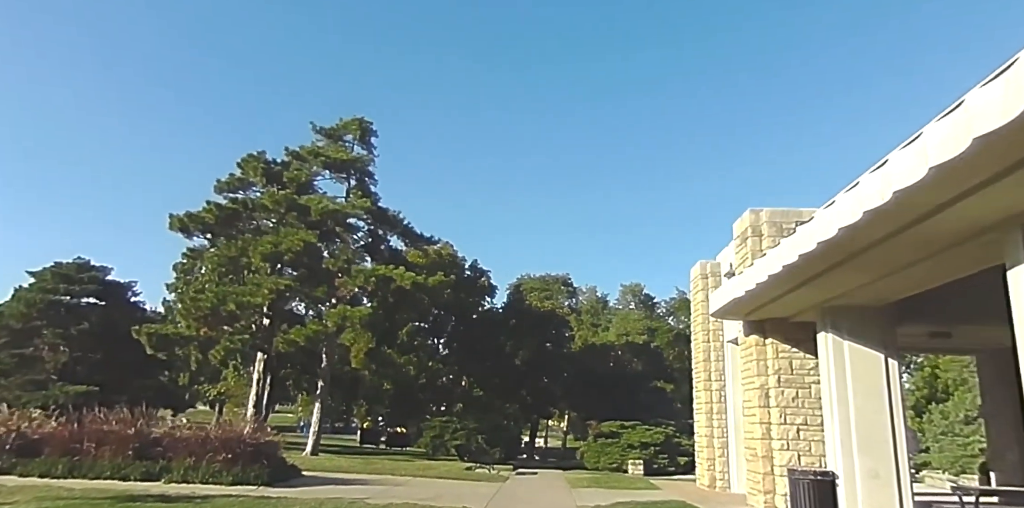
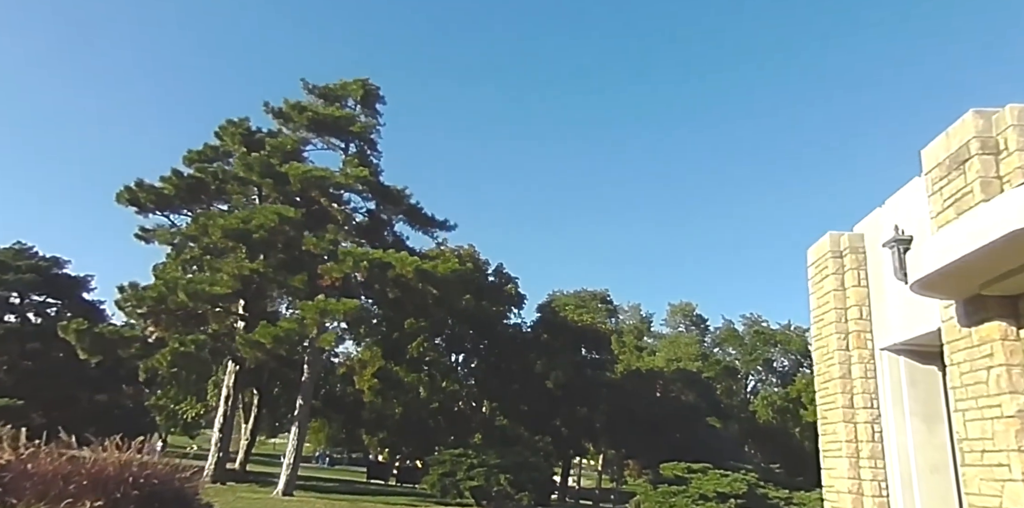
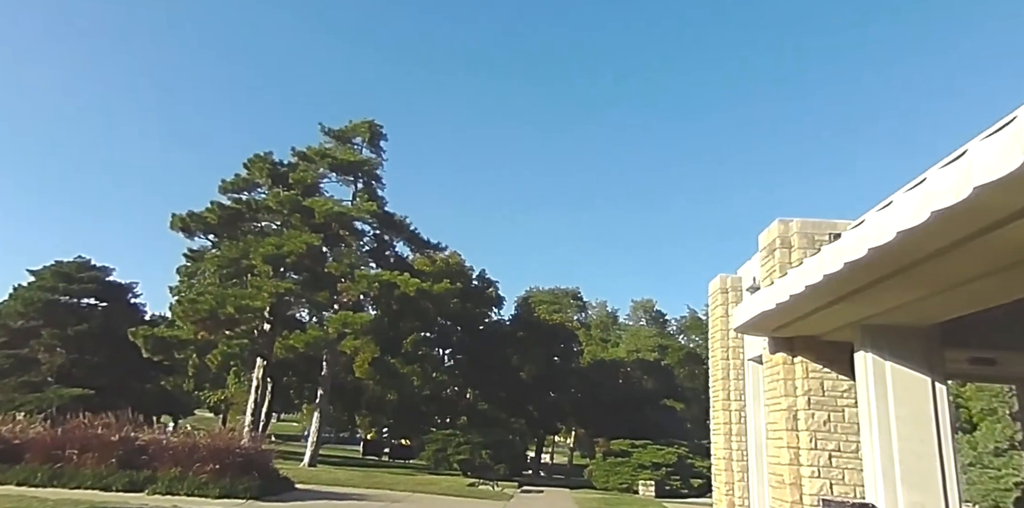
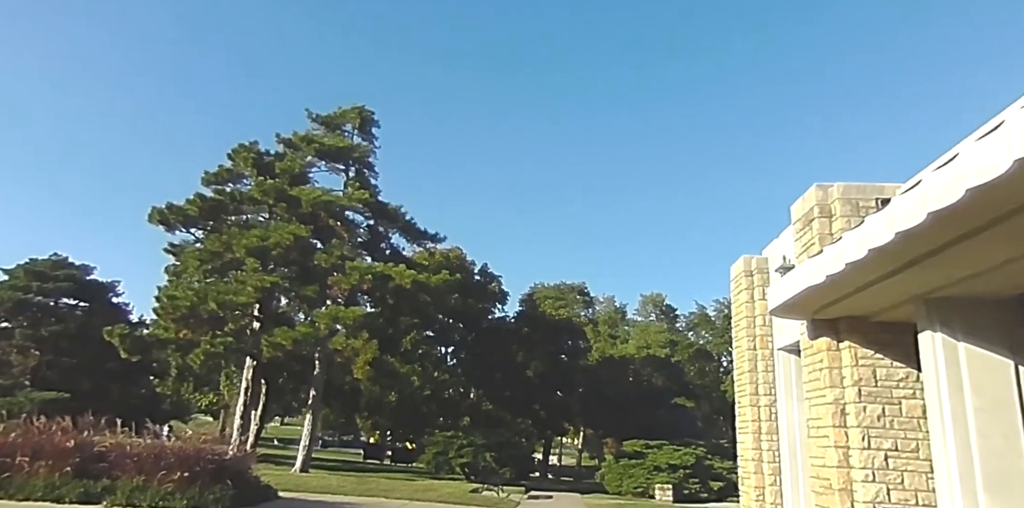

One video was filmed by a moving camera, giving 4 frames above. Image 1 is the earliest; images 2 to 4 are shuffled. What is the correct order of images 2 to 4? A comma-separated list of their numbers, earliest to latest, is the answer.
3, 4, 2
